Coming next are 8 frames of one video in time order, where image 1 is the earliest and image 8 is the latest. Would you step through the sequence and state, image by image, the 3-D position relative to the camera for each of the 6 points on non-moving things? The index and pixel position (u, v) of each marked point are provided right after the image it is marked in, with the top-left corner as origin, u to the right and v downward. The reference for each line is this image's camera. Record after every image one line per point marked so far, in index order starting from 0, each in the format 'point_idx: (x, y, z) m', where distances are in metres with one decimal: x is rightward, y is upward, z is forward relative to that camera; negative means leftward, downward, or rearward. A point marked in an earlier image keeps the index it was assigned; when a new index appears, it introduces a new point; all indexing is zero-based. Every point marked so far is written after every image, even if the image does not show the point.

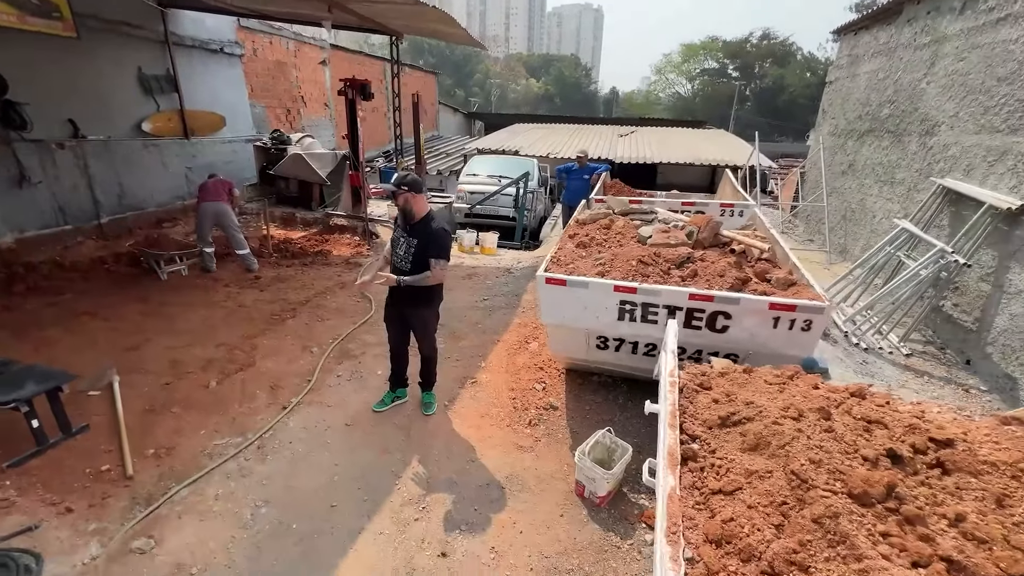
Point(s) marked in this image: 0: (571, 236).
0: (+0.6, +0.5, +4.4) m
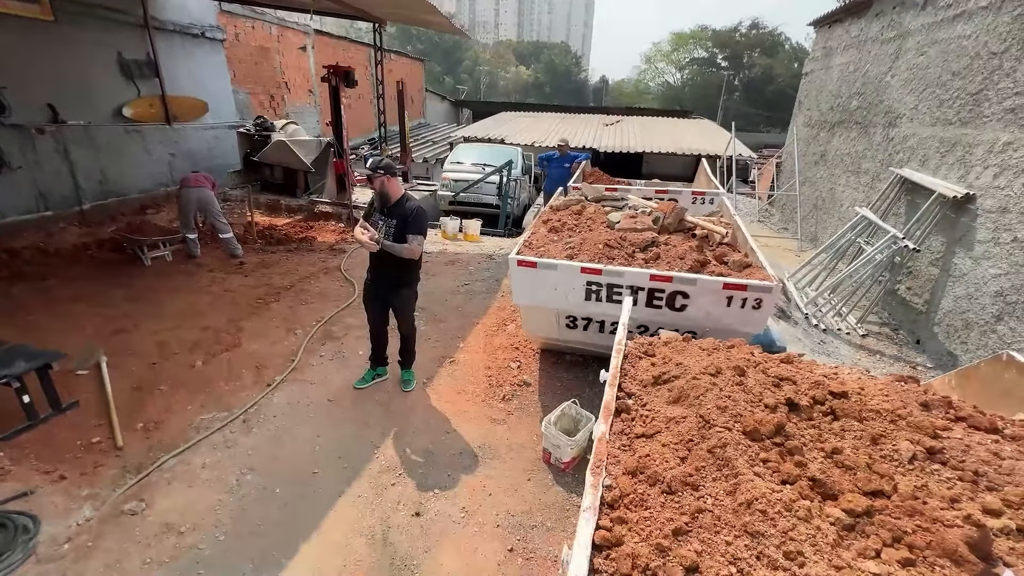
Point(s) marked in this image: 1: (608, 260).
0: (+0.3, +0.7, +4.6) m
1: (+0.8, +0.2, +3.7) m
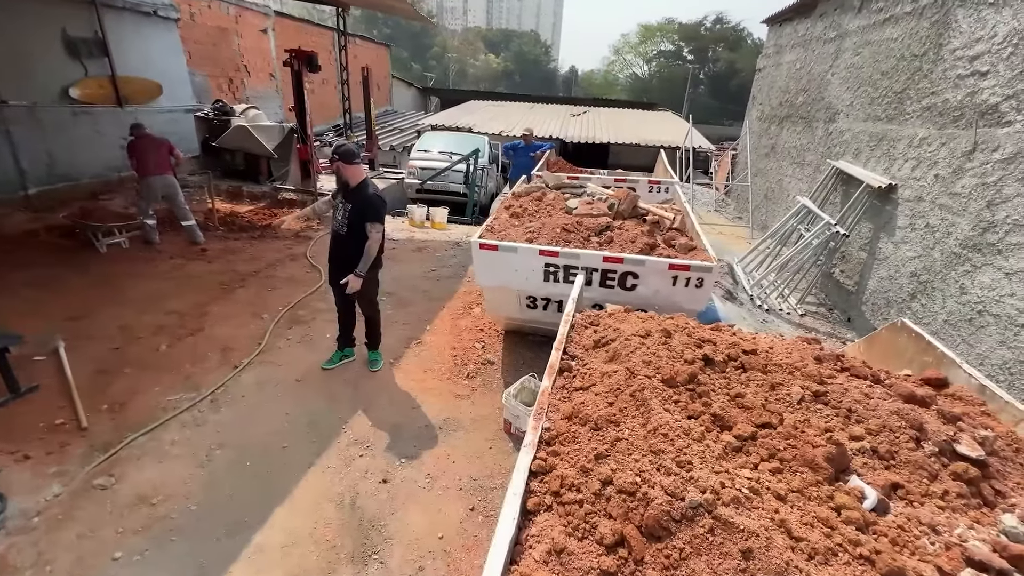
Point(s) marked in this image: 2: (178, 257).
0: (-0.1, +0.9, +4.8) m
1: (+0.5, +0.4, +4.0) m
2: (-5.0, +0.5, +6.8) m
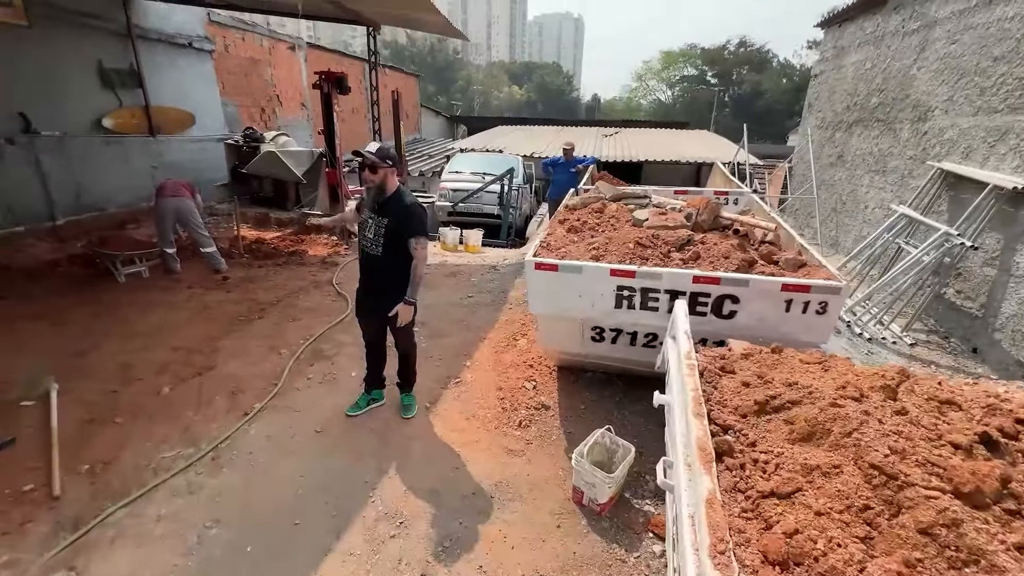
0: (+0.4, +0.6, +4.1) m
1: (+0.9, +0.2, +3.2) m
2: (-4.4, 0.0, +6.3) m
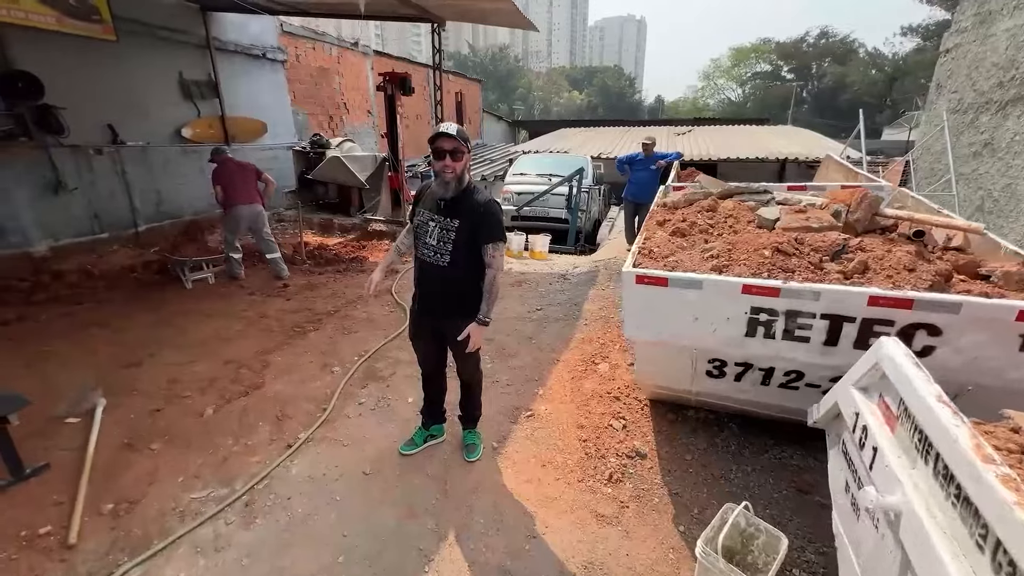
0: (+1.1, +0.5, +3.3) m
1: (+1.4, +0.1, +2.4) m
2: (-3.5, -0.1, +6.1) m
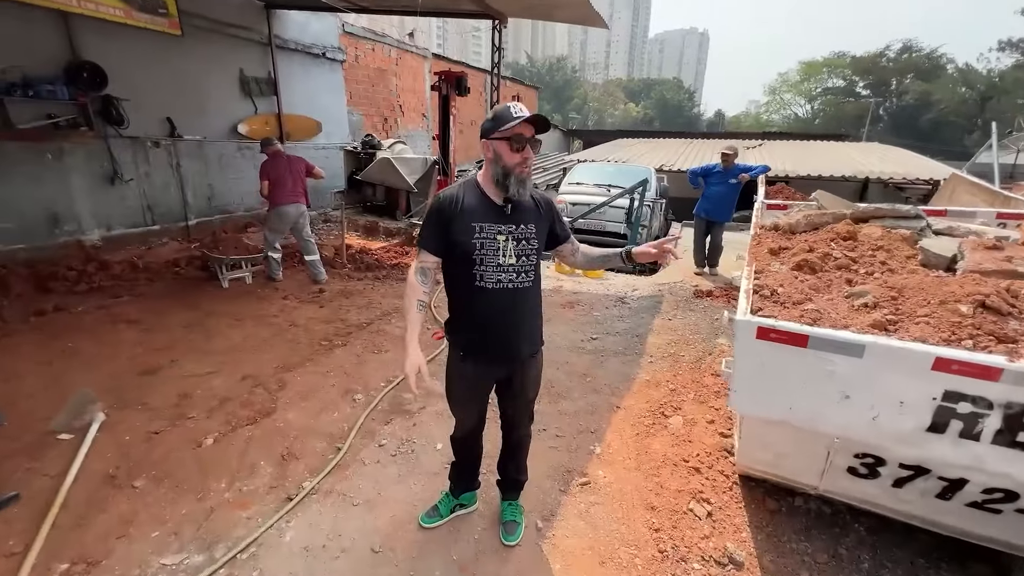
0: (+1.5, +0.2, +2.5) m
1: (+1.7, -0.2, +1.6) m
2: (-2.8, -0.1, +5.8) m
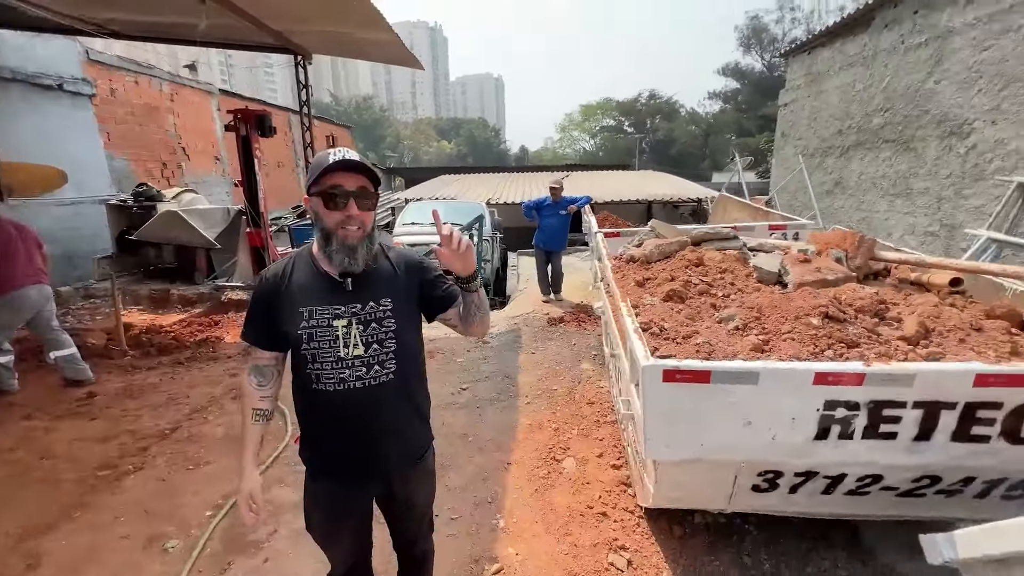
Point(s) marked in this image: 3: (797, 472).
0: (+0.7, +0.1, +2.6) m
1: (+1.3, -0.2, +1.8) m
2: (-4.3, -1.2, +4.1) m
3: (+1.2, -0.7, +1.8) m
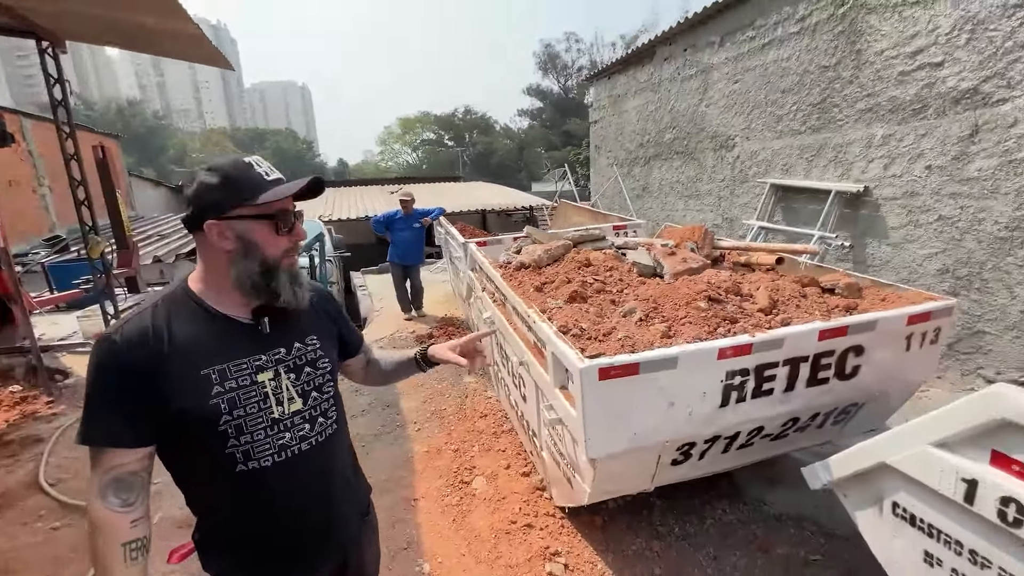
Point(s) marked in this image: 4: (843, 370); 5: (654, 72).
0: (+0.1, 0.0, +2.6) m
1: (+1.0, -0.2, +2.1) m
2: (-4.9, -1.8, +2.3) m
3: (+0.9, -0.7, +2.1) m
4: (+1.6, -0.4, +2.1) m
5: (+2.6, +4.0, +8.3) m
